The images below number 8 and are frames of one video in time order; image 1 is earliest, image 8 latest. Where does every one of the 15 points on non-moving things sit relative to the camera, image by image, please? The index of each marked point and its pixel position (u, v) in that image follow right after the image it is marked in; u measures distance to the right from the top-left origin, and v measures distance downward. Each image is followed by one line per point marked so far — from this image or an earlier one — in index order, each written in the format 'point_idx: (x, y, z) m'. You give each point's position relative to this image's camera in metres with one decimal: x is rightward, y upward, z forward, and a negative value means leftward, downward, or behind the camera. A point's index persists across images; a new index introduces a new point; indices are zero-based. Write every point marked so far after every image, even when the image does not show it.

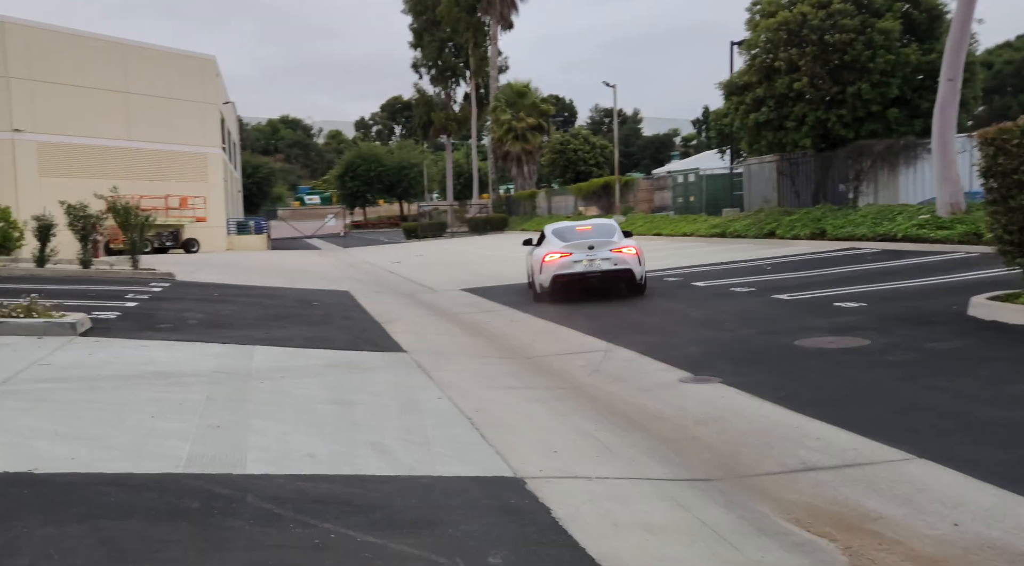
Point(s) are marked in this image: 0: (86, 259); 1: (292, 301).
0: (-9.4, +0.5, +17.0) m
1: (-4.1, -0.3, +14.4) m
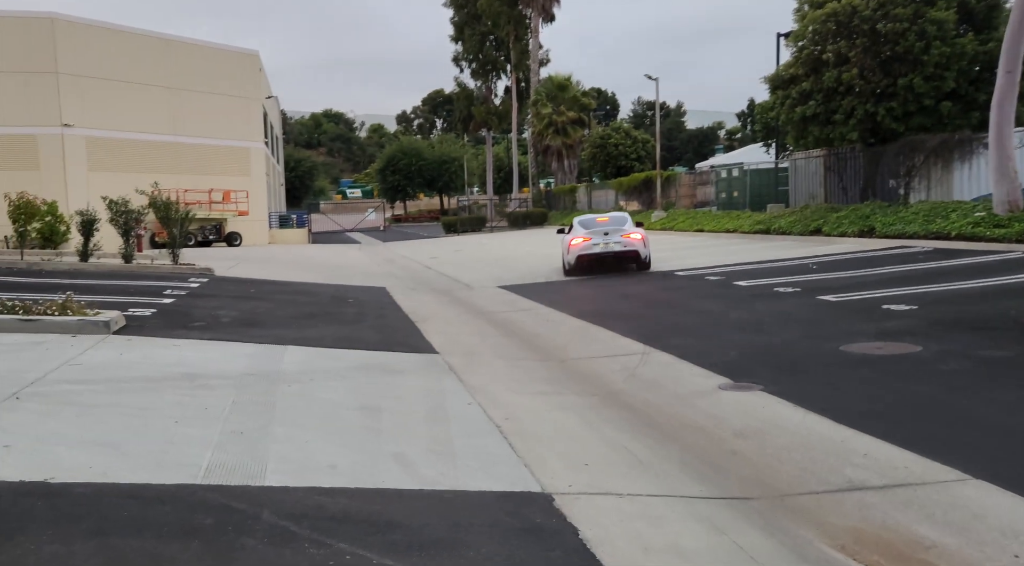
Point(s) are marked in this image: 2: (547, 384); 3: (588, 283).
0: (-8.6, +0.6, +17.2) m
1: (-3.4, -0.3, +14.4) m
2: (+0.4, -1.0, +8.1) m
3: (+1.8, 0.0, +18.3) m
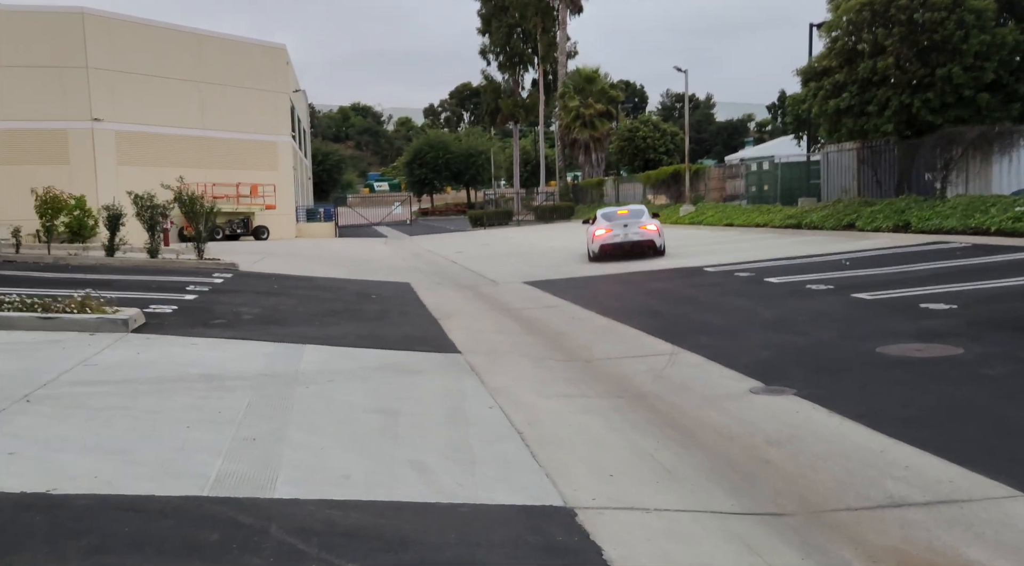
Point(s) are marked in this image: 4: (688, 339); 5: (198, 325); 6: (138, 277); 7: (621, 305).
0: (-8.0, +0.7, +17.2) m
1: (-3.0, -0.2, +14.3) m
2: (+0.6, -1.0, +7.8) m
3: (+2.4, +0.1, +18.0) m
4: (+2.3, -0.7, +10.2) m
5: (-3.7, -0.5, +9.1) m
6: (-6.7, +0.1, +14.0) m
7: (+1.9, -0.4, +13.6) m
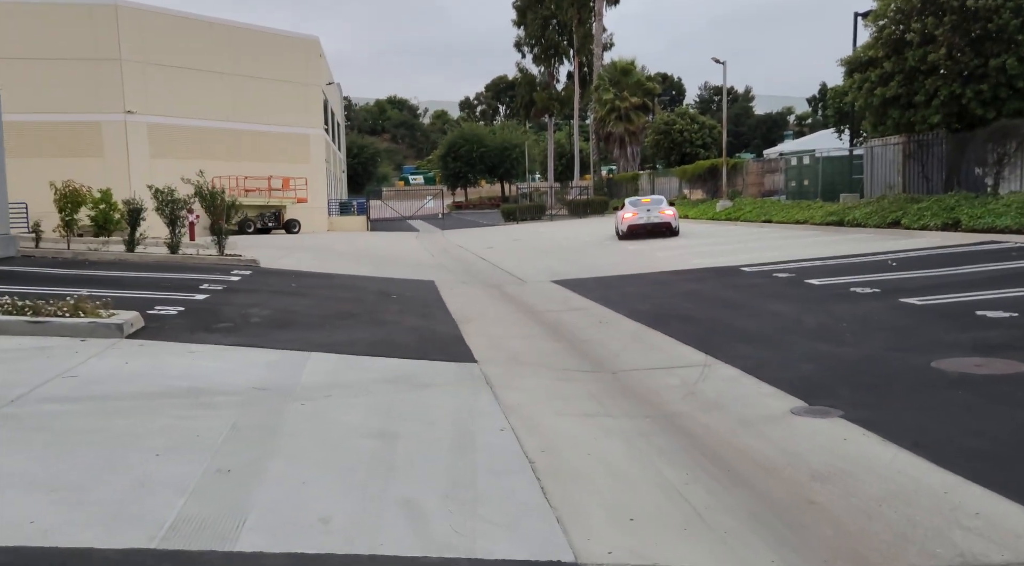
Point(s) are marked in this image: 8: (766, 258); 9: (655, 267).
0: (-7.4, +0.8, +16.9) m
1: (-2.5, -0.2, +13.8) m
2: (+0.8, -1.1, +7.2) m
3: (+3.0, +0.1, +17.2) m
4: (+2.6, -0.8, +9.5) m
5: (-3.5, -0.5, +8.7) m
6: (-6.3, +0.1, +13.6) m
7: (+2.3, -0.4, +12.9) m
8: (+6.4, +0.6, +19.4) m
9: (+3.6, +0.4, +19.7) m
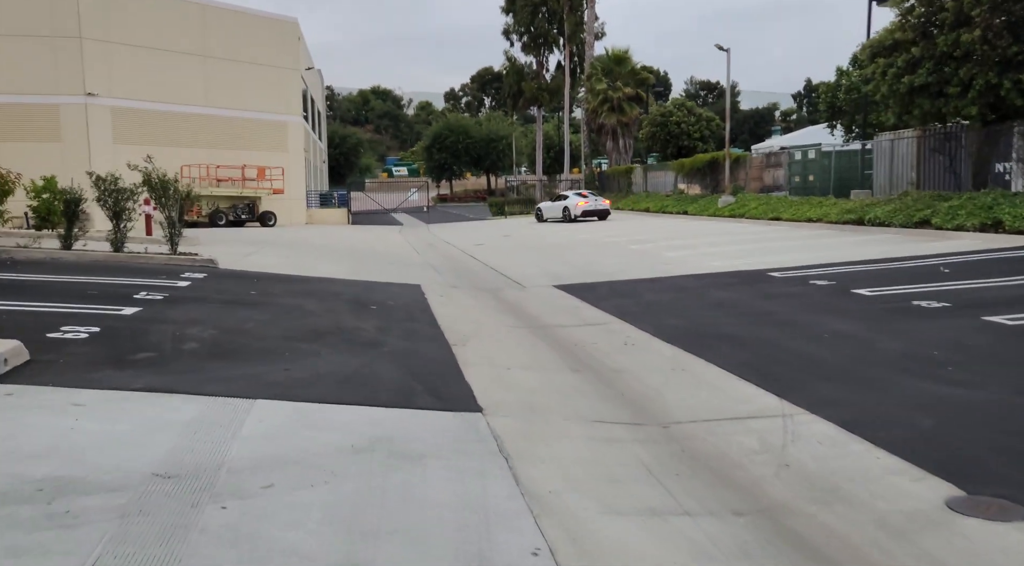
0: (-7.4, +0.8, +14.6) m
1: (-2.5, -0.3, +11.6) m
2: (+0.9, -1.3, +5.1) m
3: (+2.9, 0.0, +15.1) m
4: (+2.7, -1.0, +7.4) m
5: (-3.4, -0.7, +6.4) m
6: (-6.3, +0.1, +11.3) m
7: (+2.4, -0.6, +10.8) m
8: (+6.3, +0.5, +17.4) m
9: (+3.5, +0.3, +17.6) m
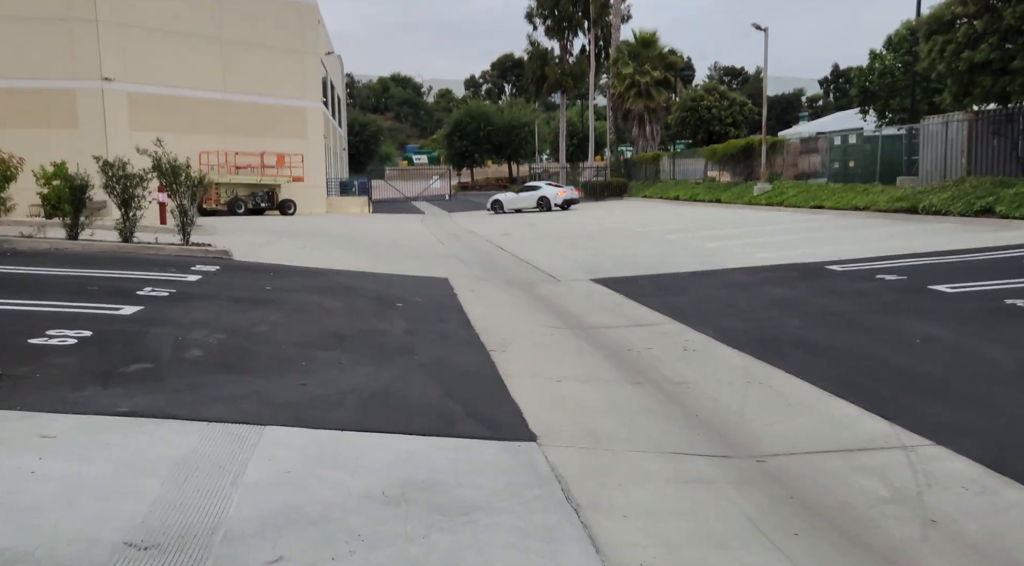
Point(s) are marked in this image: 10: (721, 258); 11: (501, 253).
0: (-6.8, +0.9, +13.7) m
1: (-2.0, -0.2, +10.5) m
2: (+1.3, -1.3, +3.9) m
3: (+3.6, +0.1, +13.9) m
4: (+3.1, -1.0, +6.2) m
5: (-2.9, -0.7, +5.4) m
6: (-5.7, +0.1, +10.4) m
7: (+2.9, -0.5, +9.6) m
8: (+7.0, +0.6, +16.1) m
9: (+4.2, +0.5, +16.4) m
10: (+4.5, +0.5, +16.8) m
11: (-0.2, +0.8, +19.8) m
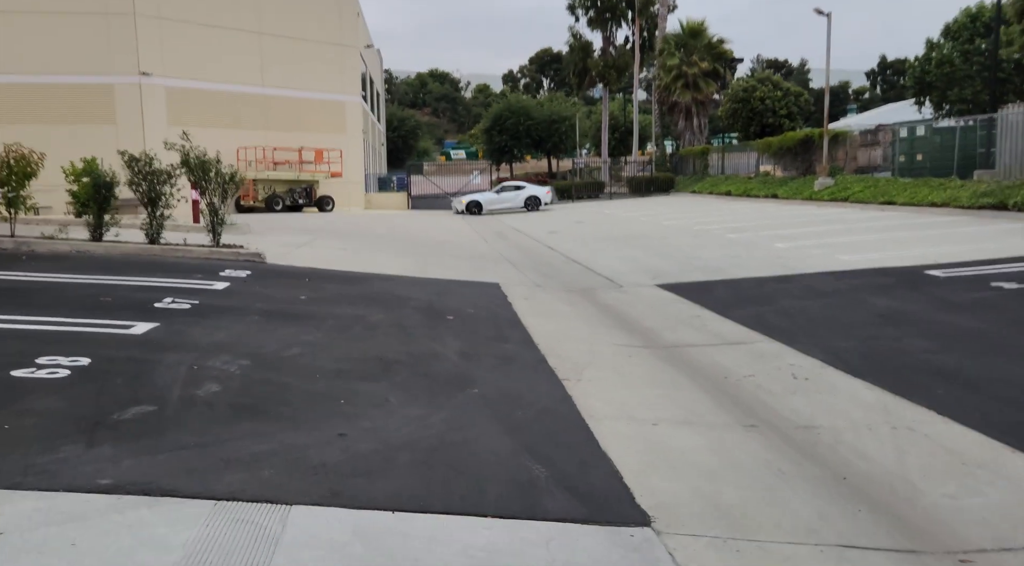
0: (-5.9, +0.8, +12.6) m
1: (-1.2, -0.3, +9.3) m
2: (+1.8, -1.5, +2.6) m
3: (+4.5, 0.0, +12.4) m
4: (+3.7, -1.1, +4.7) m
5: (-2.4, -0.8, +4.2) m
6: (-4.9, 0.0, +9.3) m
7: (+3.6, -0.7, +8.2) m
8: (+8.0, +0.5, +14.5) m
9: (+5.3, +0.4, +14.9) m
10: (+5.6, +0.4, +15.2) m
11: (+1.0, +0.7, +18.4) m
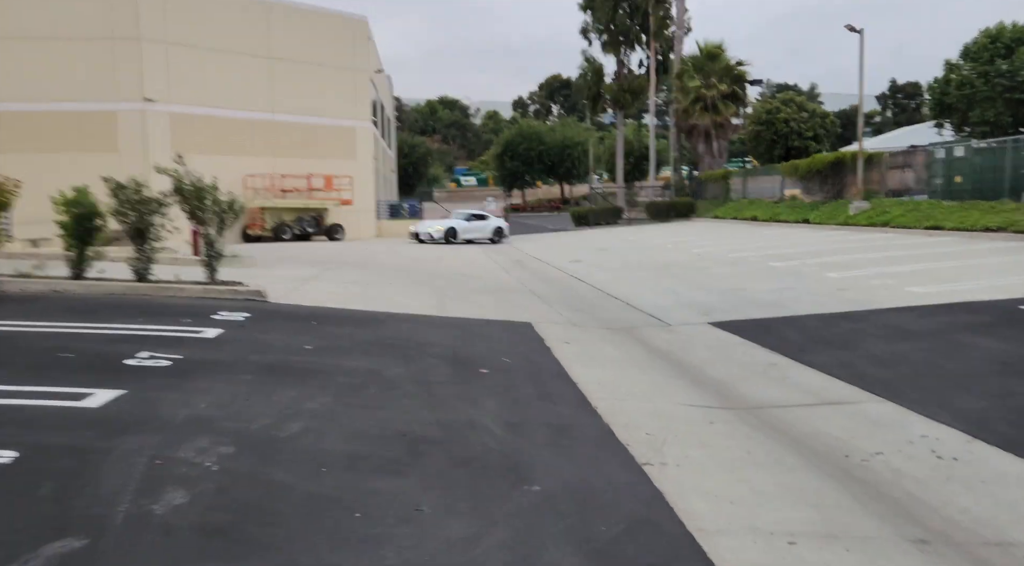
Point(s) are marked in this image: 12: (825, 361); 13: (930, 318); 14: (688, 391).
0: (-5.4, +0.2, +11.2) m
1: (-0.7, -0.8, +7.7) m
2: (+2.2, -1.7, +1.0) m
3: (+5.0, -0.5, +10.8) m
4: (+4.1, -1.4, +3.1) m
5: (-2.0, -1.1, +2.7) m
6: (-4.5, -0.5, +7.8) m
7: (+4.1, -1.1, +6.6) m
8: (+8.5, -0.1, +12.8) m
9: (+5.8, -0.2, +13.3) m
10: (+6.1, -0.2, +13.6) m
11: (+1.6, -0.1, +16.9) m
12: (+3.5, -0.9, +8.6) m
13: (+5.7, -0.5, +10.6) m
14: (+1.7, -1.0, +7.5) m
